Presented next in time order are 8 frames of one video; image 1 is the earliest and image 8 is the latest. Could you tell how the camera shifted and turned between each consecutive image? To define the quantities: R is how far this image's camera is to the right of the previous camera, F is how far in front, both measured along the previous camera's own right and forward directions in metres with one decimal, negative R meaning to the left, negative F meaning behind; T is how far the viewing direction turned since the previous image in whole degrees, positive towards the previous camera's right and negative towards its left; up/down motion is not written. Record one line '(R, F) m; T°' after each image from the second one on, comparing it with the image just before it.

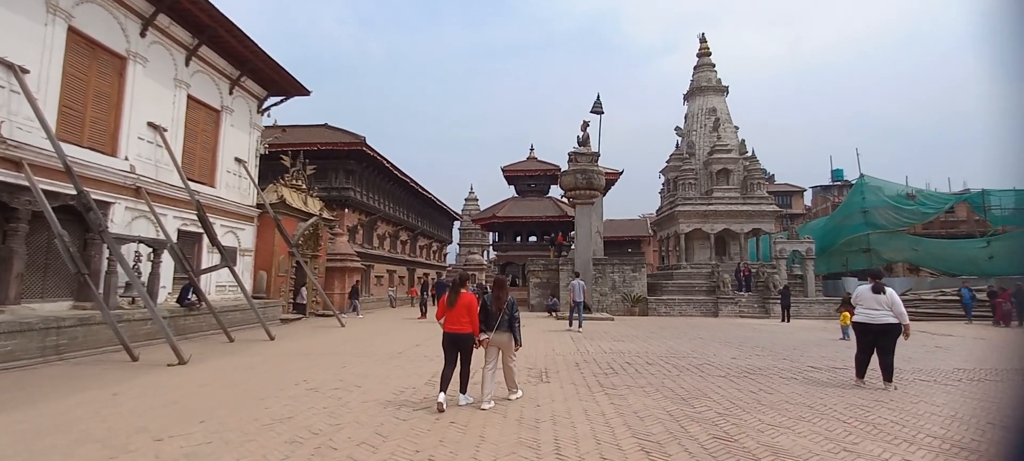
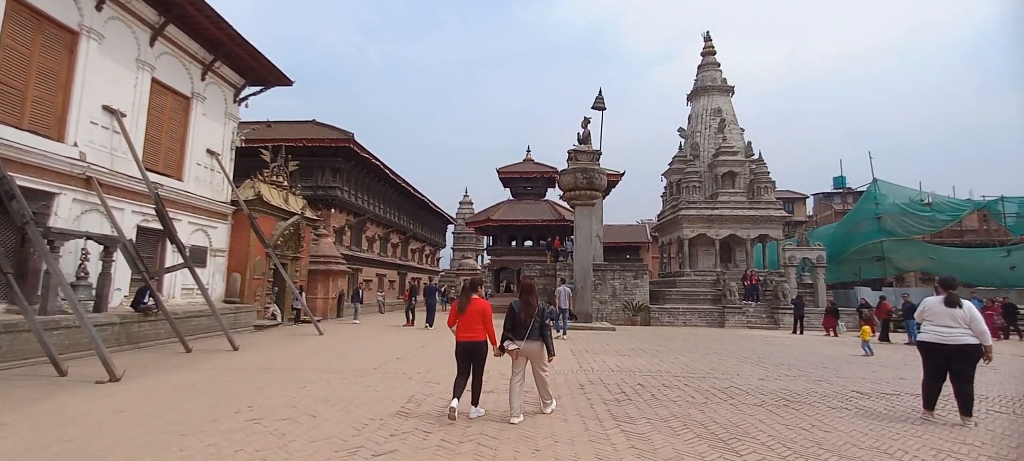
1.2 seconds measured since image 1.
(0.0, +1.1) m; +1°
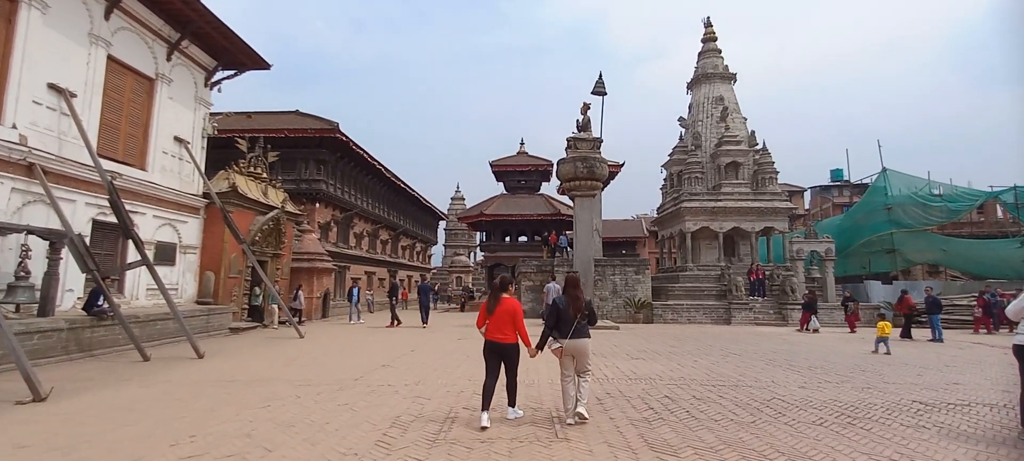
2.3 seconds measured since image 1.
(-0.1, +1.0) m; +1°
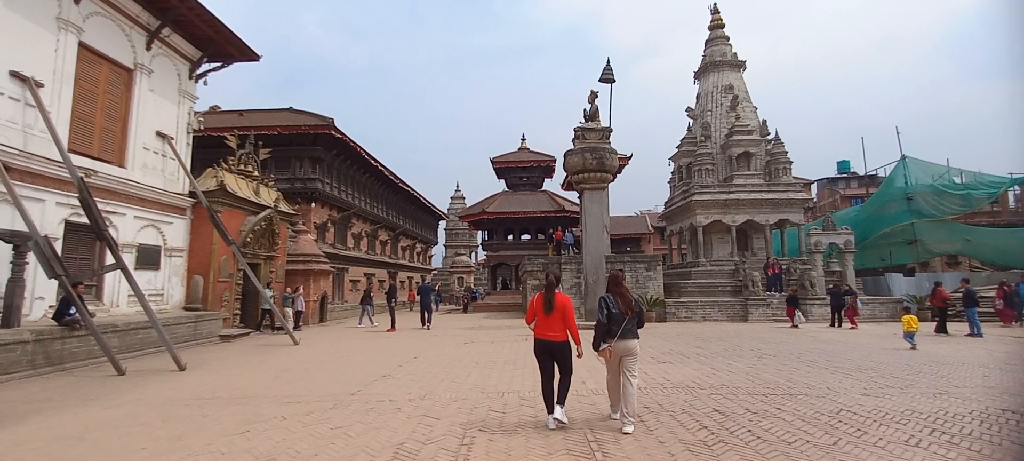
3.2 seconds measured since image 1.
(-0.2, +0.8) m; 0°
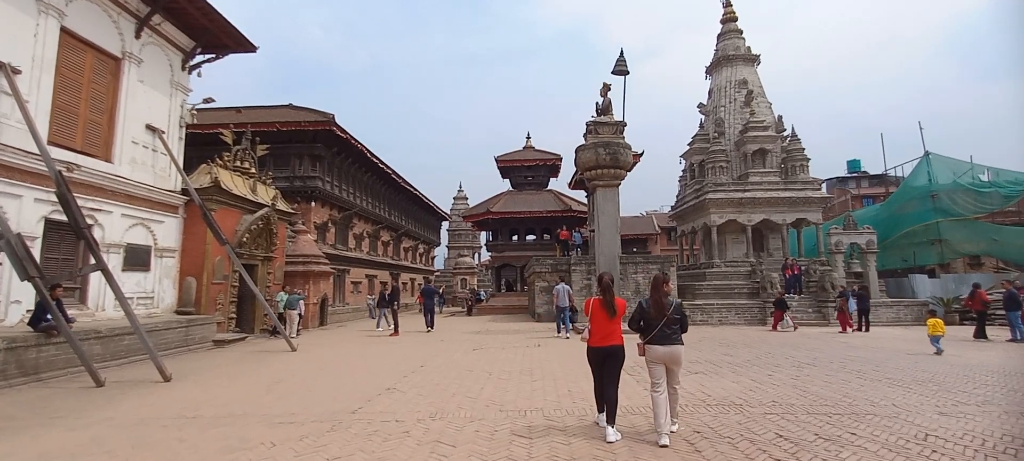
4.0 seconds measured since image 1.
(-0.2, +0.7) m; 0°
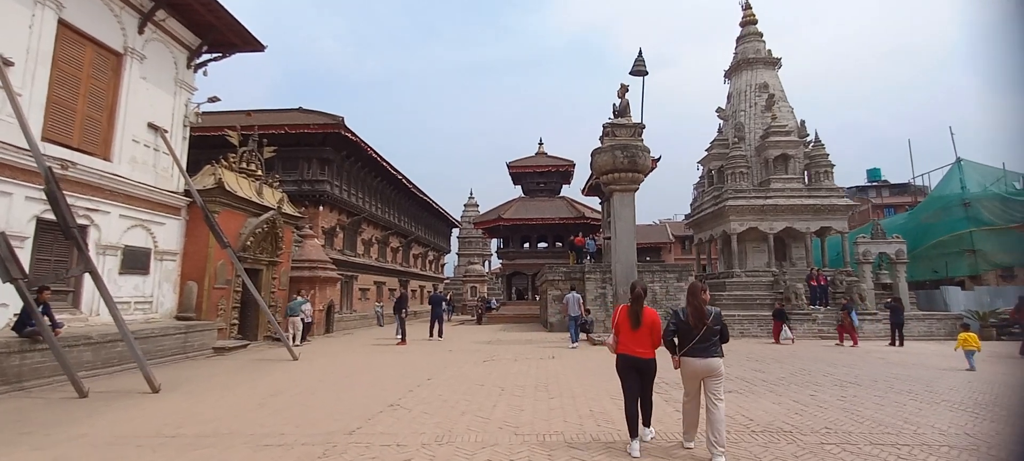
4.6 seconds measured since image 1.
(-0.1, +0.5) m; -1°
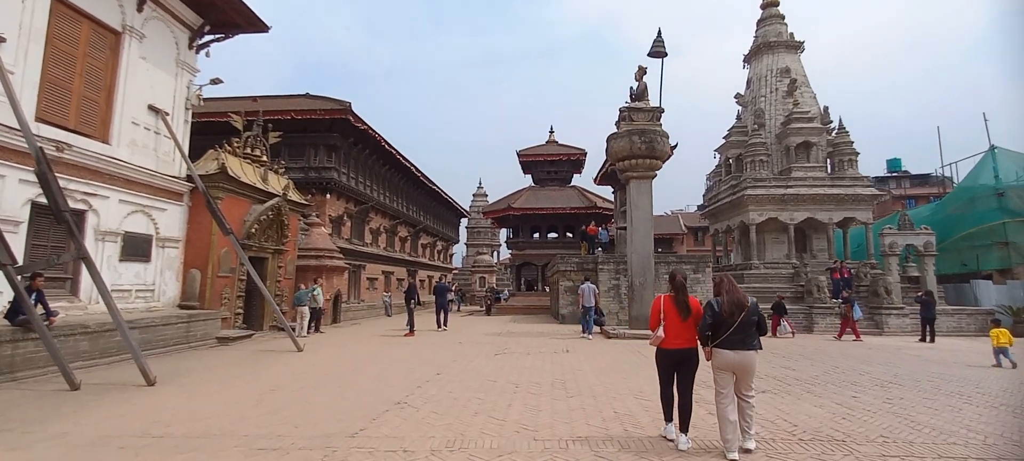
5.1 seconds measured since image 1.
(-0.1, +0.4) m; -1°
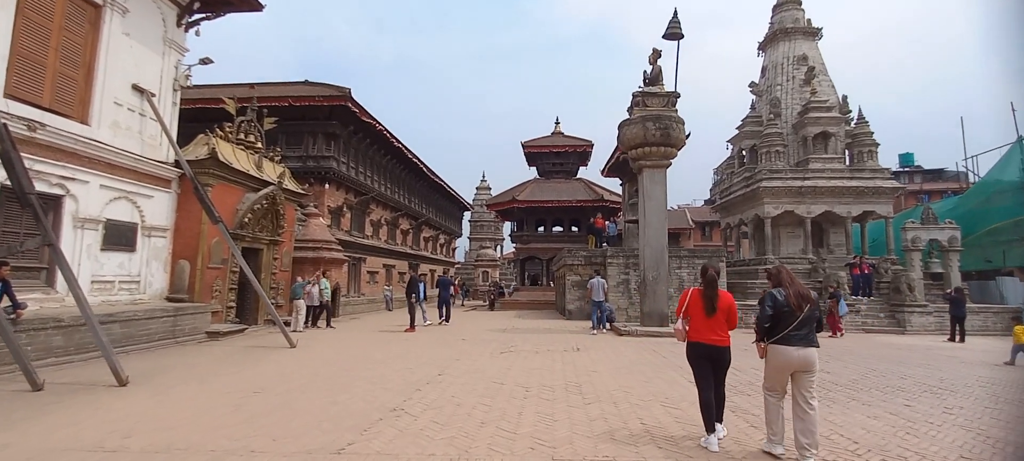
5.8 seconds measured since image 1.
(-0.1, +0.6) m; 0°
